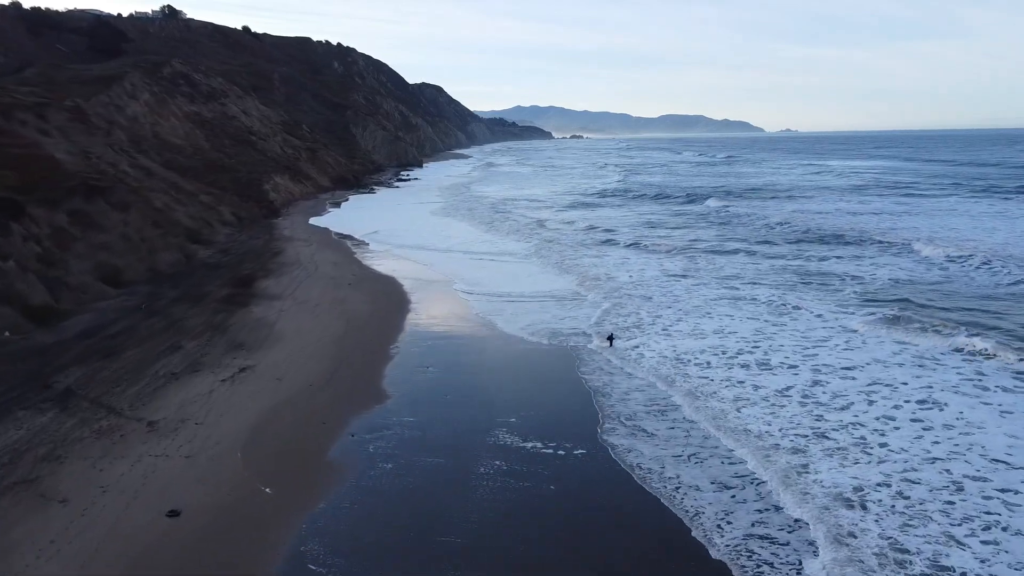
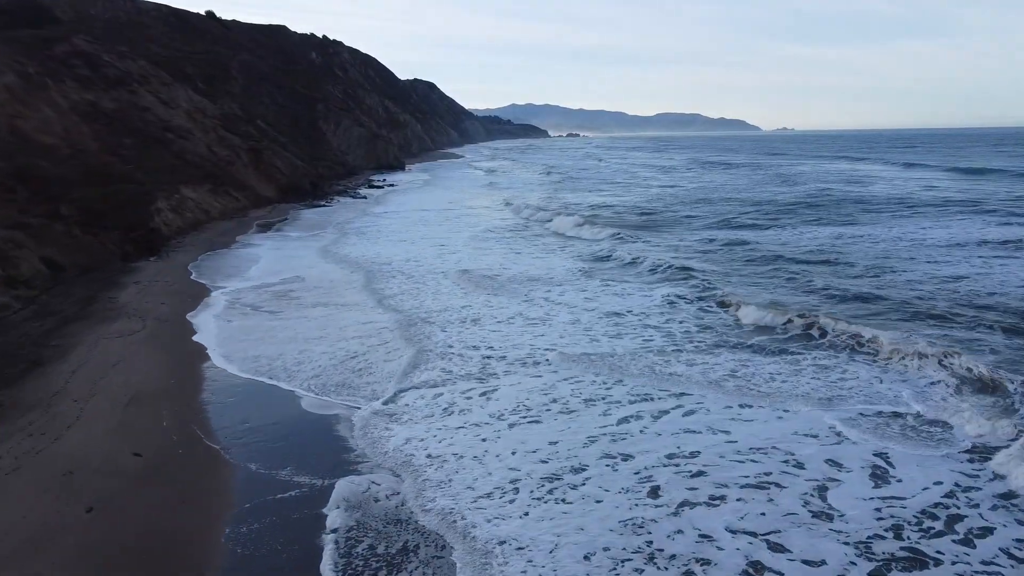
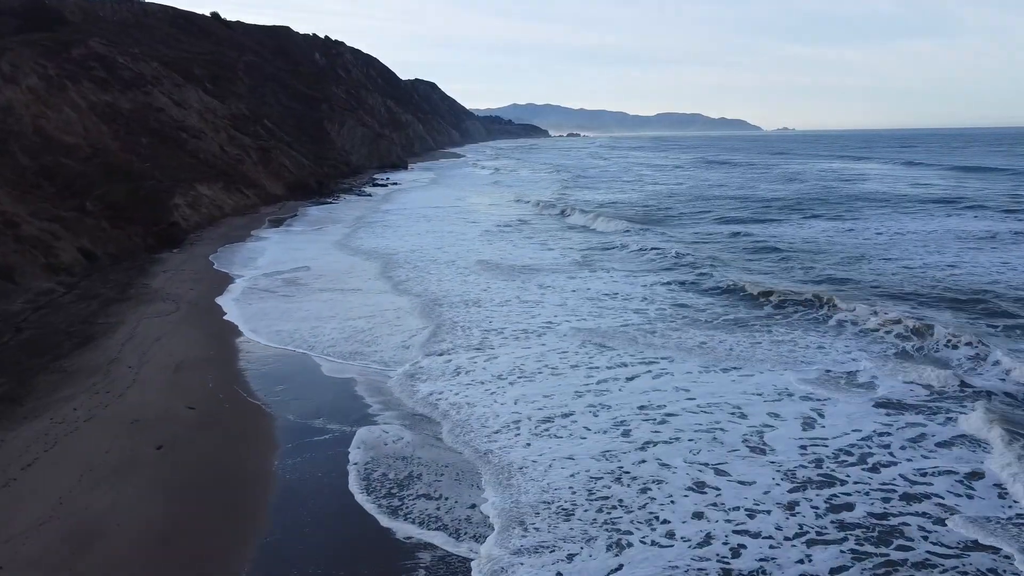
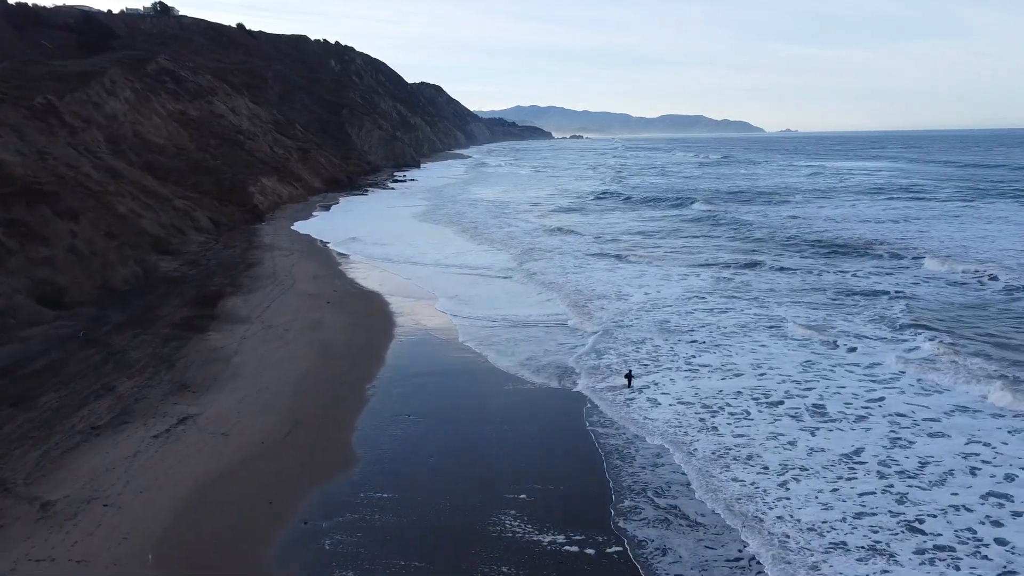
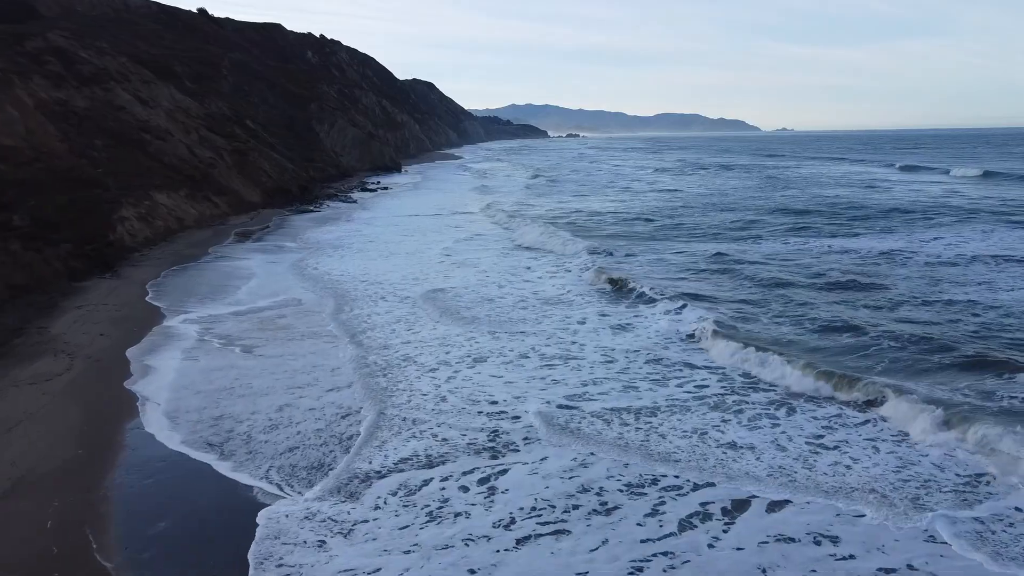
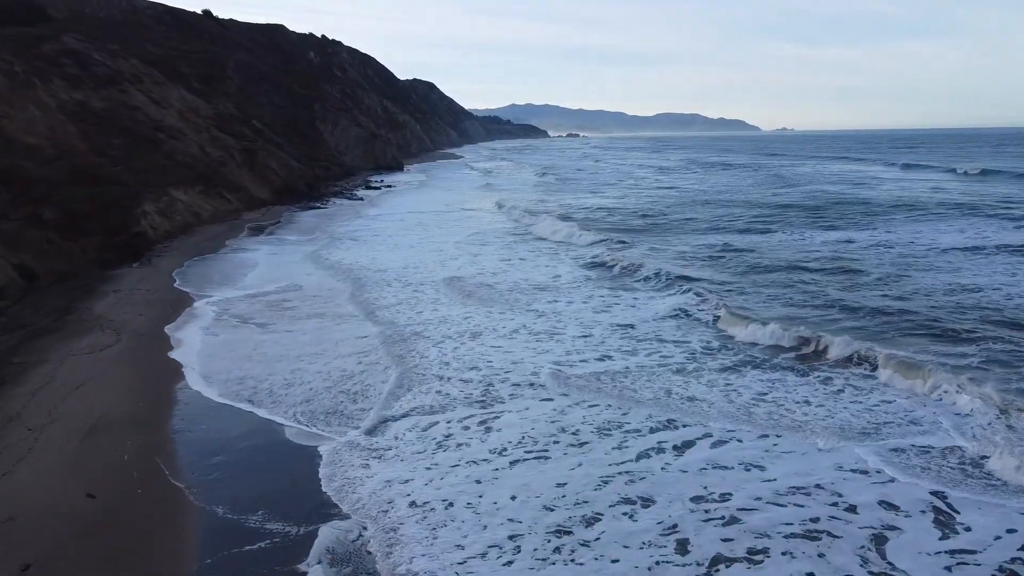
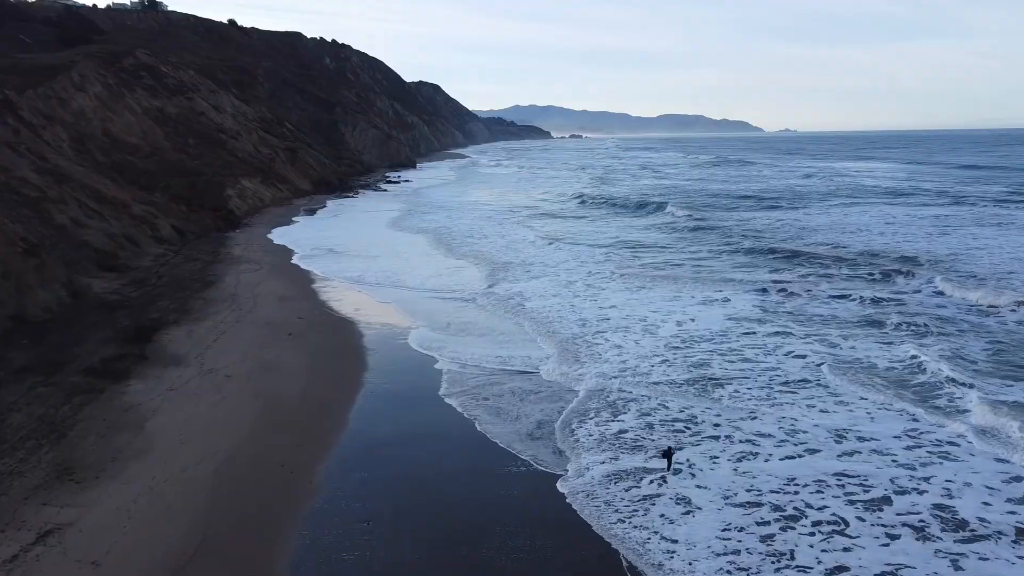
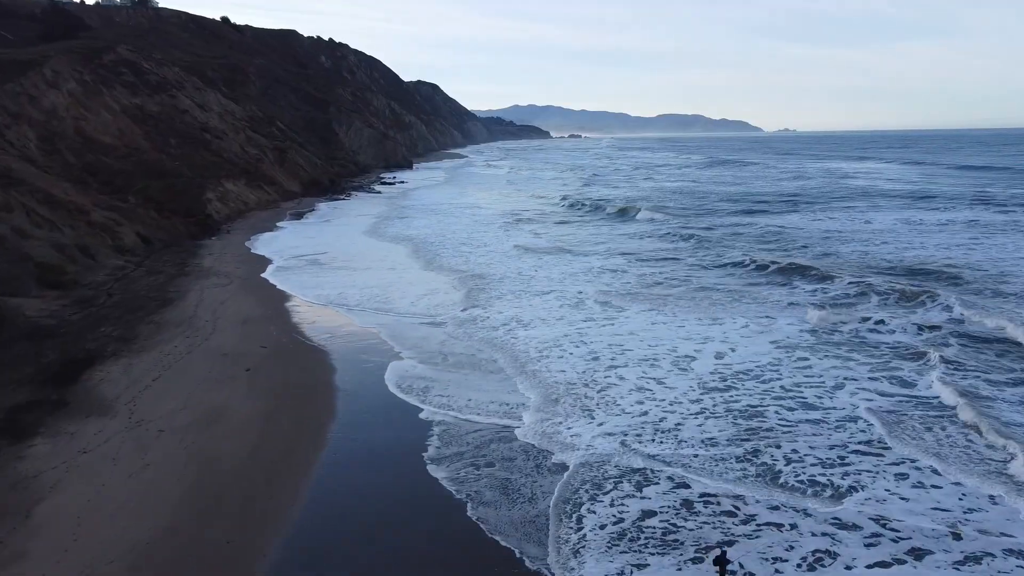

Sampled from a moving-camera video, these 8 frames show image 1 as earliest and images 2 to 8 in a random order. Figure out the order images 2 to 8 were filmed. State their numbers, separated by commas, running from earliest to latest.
4, 7, 8, 3, 2, 6, 5
